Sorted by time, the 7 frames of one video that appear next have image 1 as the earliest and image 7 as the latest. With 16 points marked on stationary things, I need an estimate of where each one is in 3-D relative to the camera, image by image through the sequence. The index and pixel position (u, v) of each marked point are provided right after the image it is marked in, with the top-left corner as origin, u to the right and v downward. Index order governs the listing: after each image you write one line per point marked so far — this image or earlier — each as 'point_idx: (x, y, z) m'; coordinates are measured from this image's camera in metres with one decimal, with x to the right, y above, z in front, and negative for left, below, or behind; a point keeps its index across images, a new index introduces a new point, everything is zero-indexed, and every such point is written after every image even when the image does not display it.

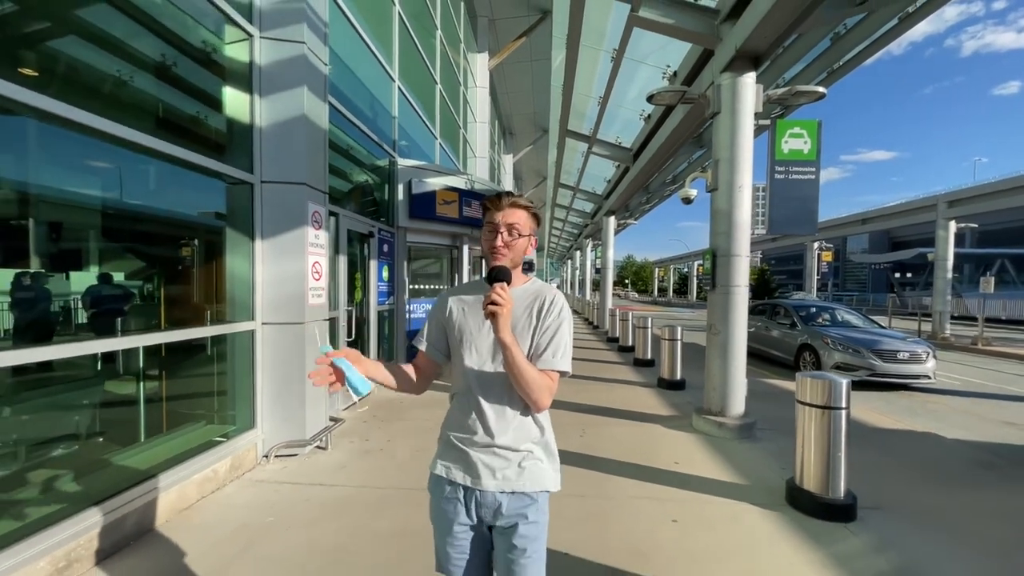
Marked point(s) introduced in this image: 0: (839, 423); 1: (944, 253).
0: (+2.2, -0.9, +3.6) m
1: (+15.2, +1.3, +18.7) m
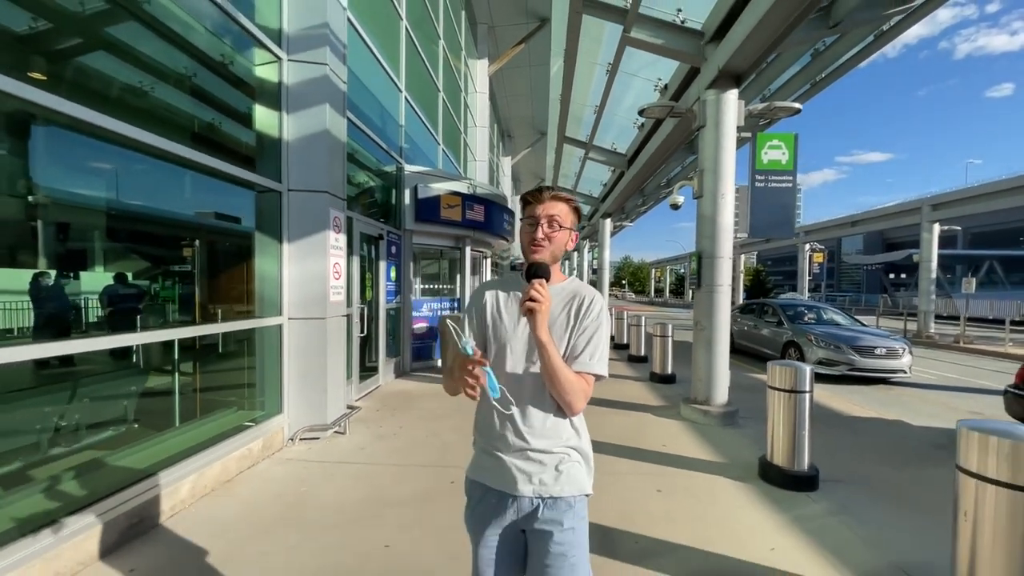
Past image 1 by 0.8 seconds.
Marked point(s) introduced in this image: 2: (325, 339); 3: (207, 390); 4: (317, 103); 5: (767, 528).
0: (+2.3, -0.9, +4.1) m
1: (+15.1, +1.2, +19.3) m
2: (-1.9, -0.5, +5.5) m
3: (-2.7, -0.9, +4.5) m
4: (-1.9, +1.8, +5.3) m
5: (+1.7, -1.6, +3.5) m
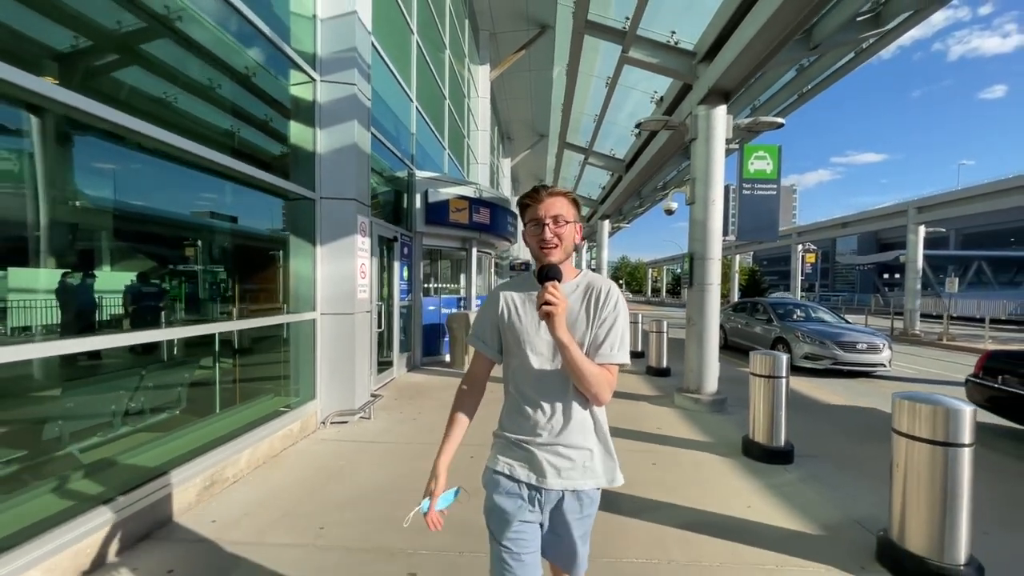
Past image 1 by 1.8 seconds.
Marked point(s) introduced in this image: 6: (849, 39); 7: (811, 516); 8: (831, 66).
0: (+2.4, -0.9, +4.7) m
1: (+15.2, +1.3, +20.0) m
2: (-1.8, -0.5, +6.0) m
3: (-2.6, -0.9, +5.0) m
4: (-1.8, +1.9, +5.9) m
5: (+1.8, -1.6, +4.1) m
6: (+4.5, +3.3, +7.1) m
7: (+2.0, -1.5, +3.6) m
8: (+4.8, +3.3, +7.8) m
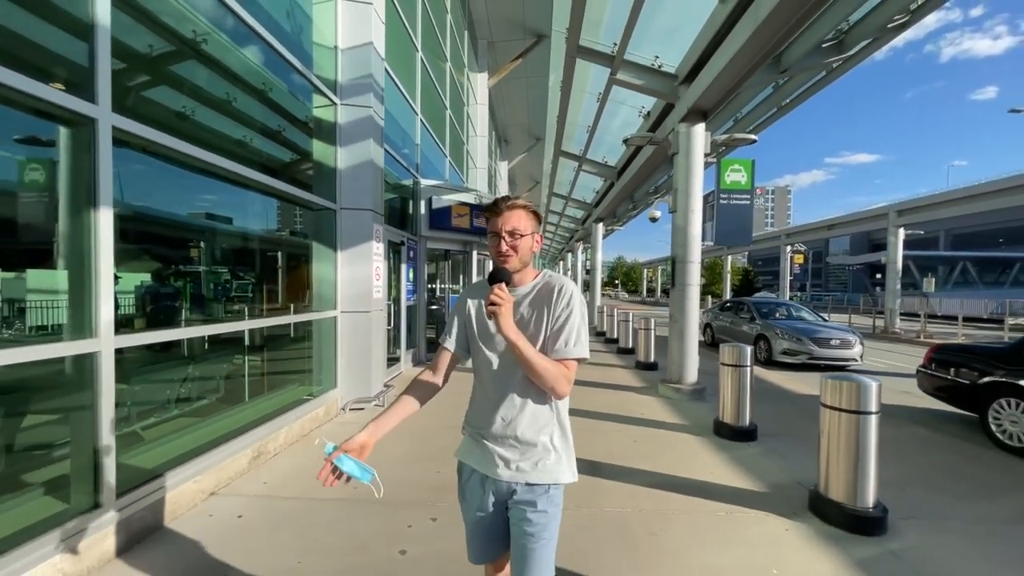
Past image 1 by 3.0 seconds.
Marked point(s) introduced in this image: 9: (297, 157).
0: (+2.4, -0.9, +5.4) m
1: (+15.0, +1.3, +20.8) m
2: (-1.8, -0.5, +6.7) m
3: (-2.6, -0.9, +5.7) m
4: (-1.8, +1.8, +6.6) m
5: (+1.8, -1.6, +4.8) m
6: (+4.5, +3.3, +7.9) m
7: (+2.0, -1.5, +4.3) m
8: (+4.8, +3.3, +8.6) m
9: (-2.4, +1.5, +5.6) m
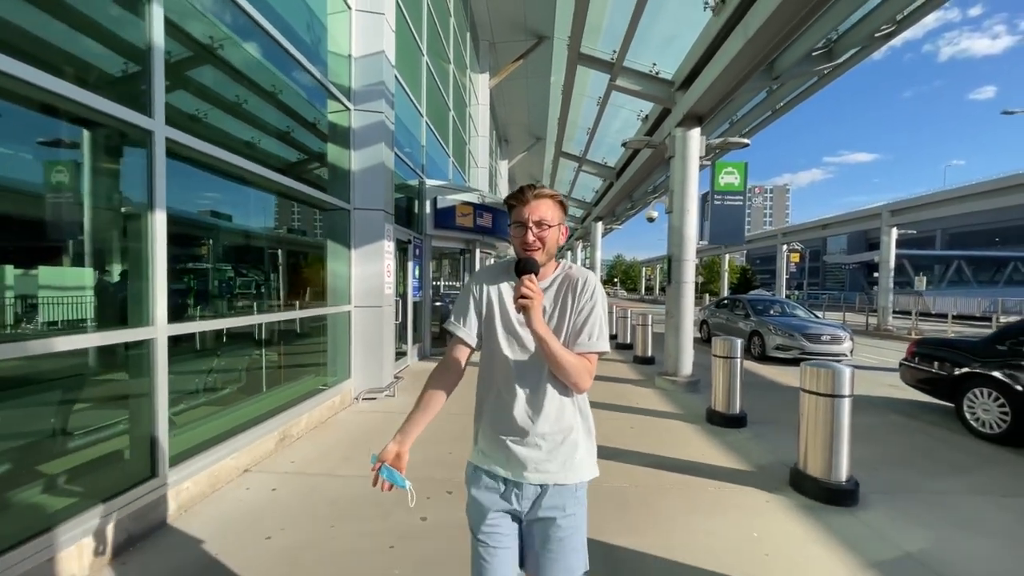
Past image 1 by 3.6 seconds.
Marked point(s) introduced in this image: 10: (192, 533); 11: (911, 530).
0: (+2.4, -0.9, +5.8) m
1: (+15.1, +1.3, +21.2) m
2: (-1.8, -0.5, +7.1) m
3: (-2.5, -0.8, +6.1) m
4: (-1.8, +1.9, +6.9) m
5: (+1.9, -1.5, +5.1) m
6: (+4.5, +3.4, +8.2) m
7: (+2.1, -1.5, +4.7) m
8: (+4.8, +3.4, +8.9) m
9: (-2.4, +1.5, +6.0) m
10: (-2.1, -1.6, +3.5) m
11: (+2.6, -1.6, +3.5) m
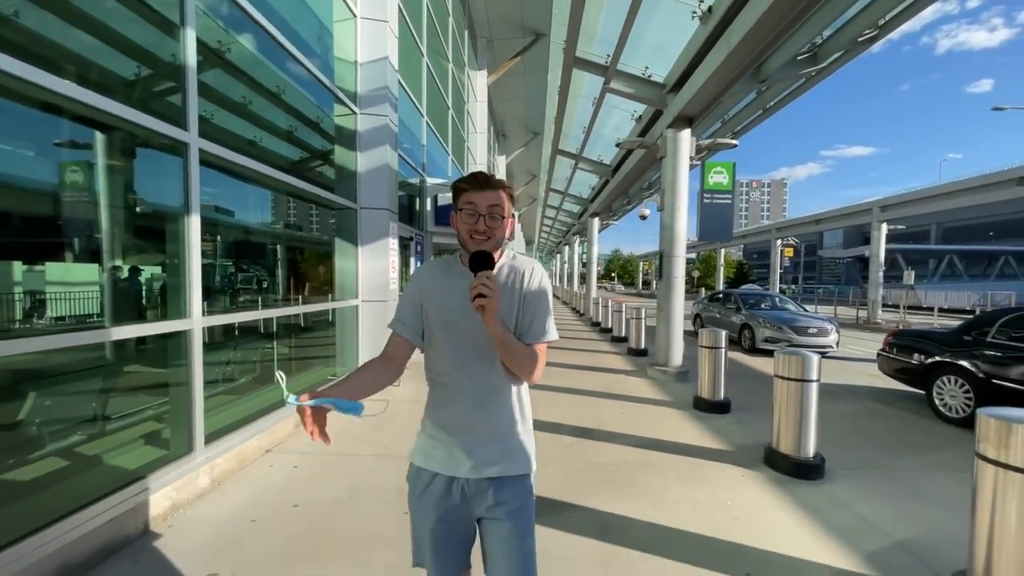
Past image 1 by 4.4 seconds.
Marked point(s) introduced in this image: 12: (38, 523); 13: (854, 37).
0: (+2.4, -0.8, +6.2) m
1: (+15.0, +1.6, +21.6) m
2: (-1.8, -0.4, +7.5) m
3: (-2.5, -0.8, +6.5) m
4: (-1.8, +2.0, +7.3) m
5: (+1.8, -1.5, +5.5) m
6: (+4.5, +3.5, +8.6) m
7: (+2.1, -1.5, +5.1) m
8: (+4.8, +3.5, +9.3) m
9: (-2.4, +1.6, +6.3) m
10: (-2.1, -1.6, +3.9) m
11: (+2.6, -1.6, +3.9) m
12: (-2.6, -1.3, +2.9) m
13: (+4.9, +3.6, +7.7) m
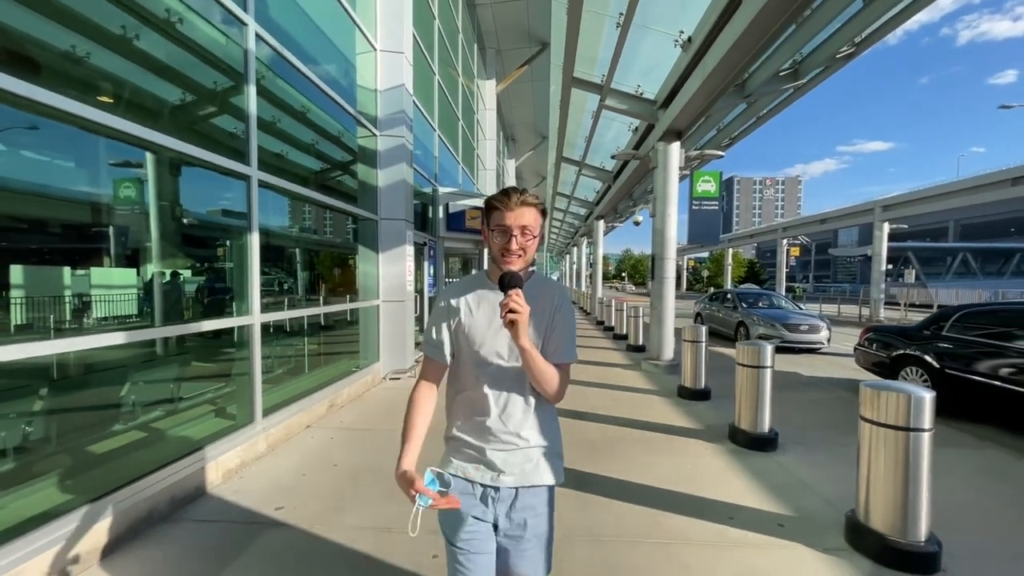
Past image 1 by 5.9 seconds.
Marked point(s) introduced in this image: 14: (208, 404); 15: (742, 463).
0: (+2.5, -0.8, +6.9) m
1: (+15.4, +1.6, +22.1) m
2: (-1.7, -0.4, +8.3) m
3: (-2.5, -0.8, +7.3) m
4: (-1.8, +1.9, +8.1) m
5: (+1.9, -1.5, +6.3) m
6: (+4.6, +3.5, +9.3) m
7: (+2.1, -1.5, +5.8) m
8: (+4.9, +3.5, +10.0) m
9: (-2.4, +1.5, +7.2) m
10: (-2.1, -1.6, +4.7) m
11: (+2.6, -1.6, +4.7) m
12: (-2.7, -1.3, +3.8) m
13: (+5.0, +3.6, +8.3) m
14: (-2.7, -1.0, +4.7) m
15: (+2.0, -1.5, +4.6) m
